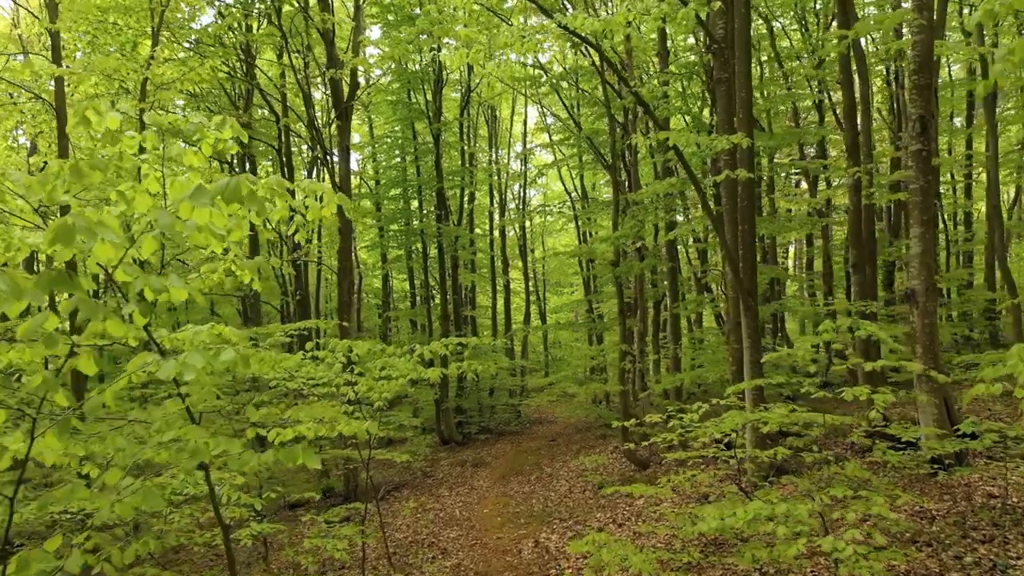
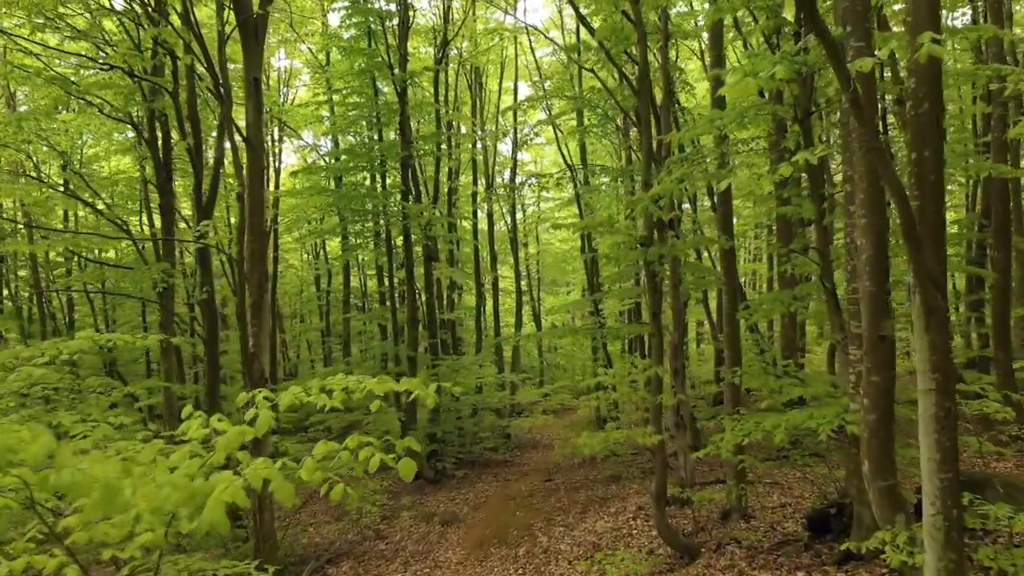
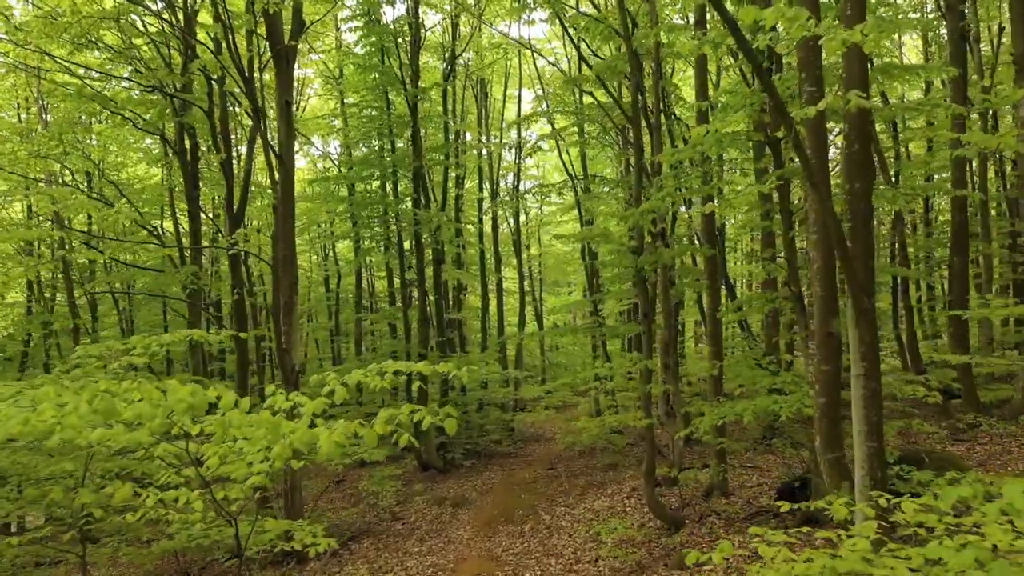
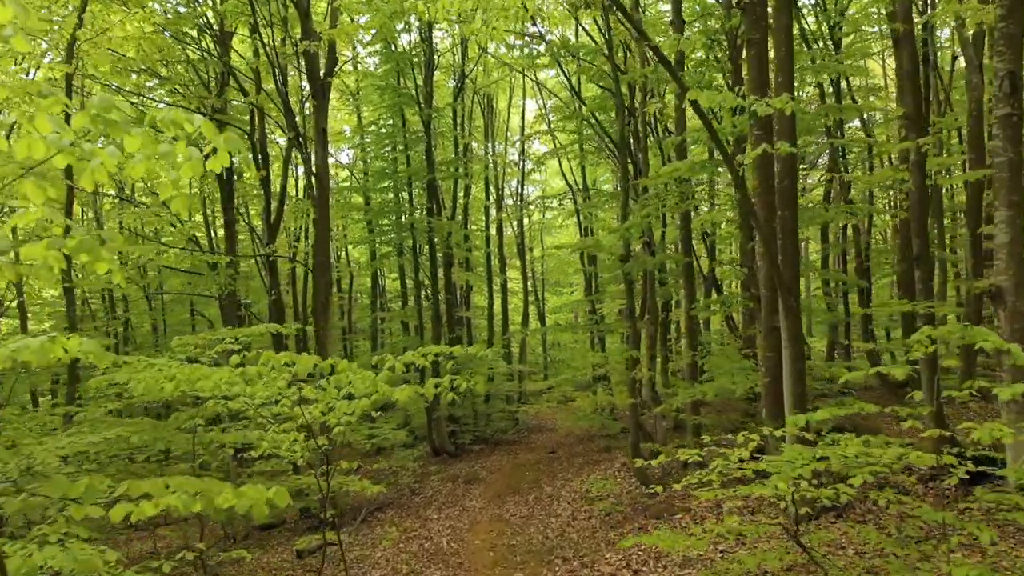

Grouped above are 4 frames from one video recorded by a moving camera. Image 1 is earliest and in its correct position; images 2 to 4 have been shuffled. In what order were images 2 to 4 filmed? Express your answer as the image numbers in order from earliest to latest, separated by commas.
4, 3, 2
